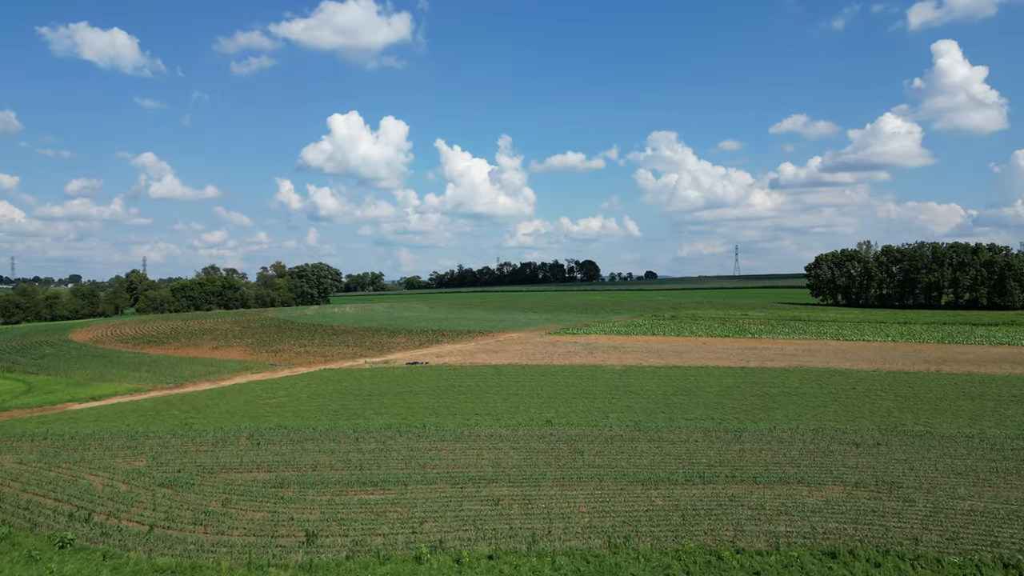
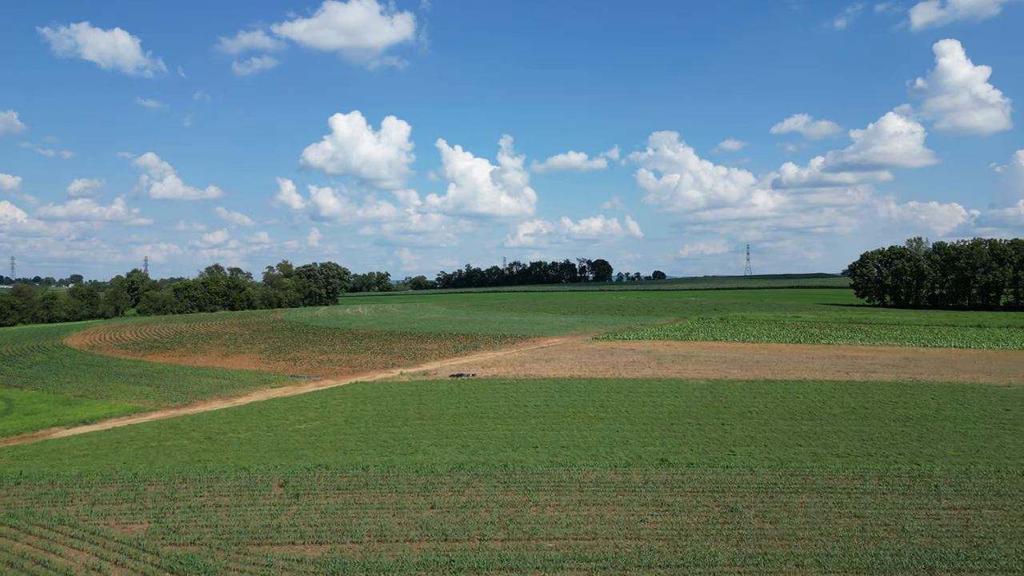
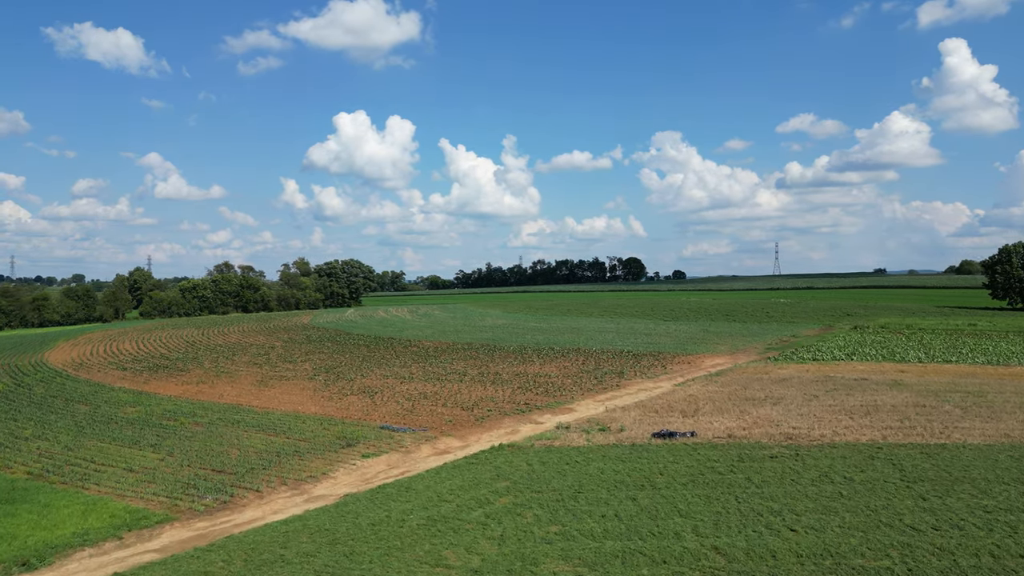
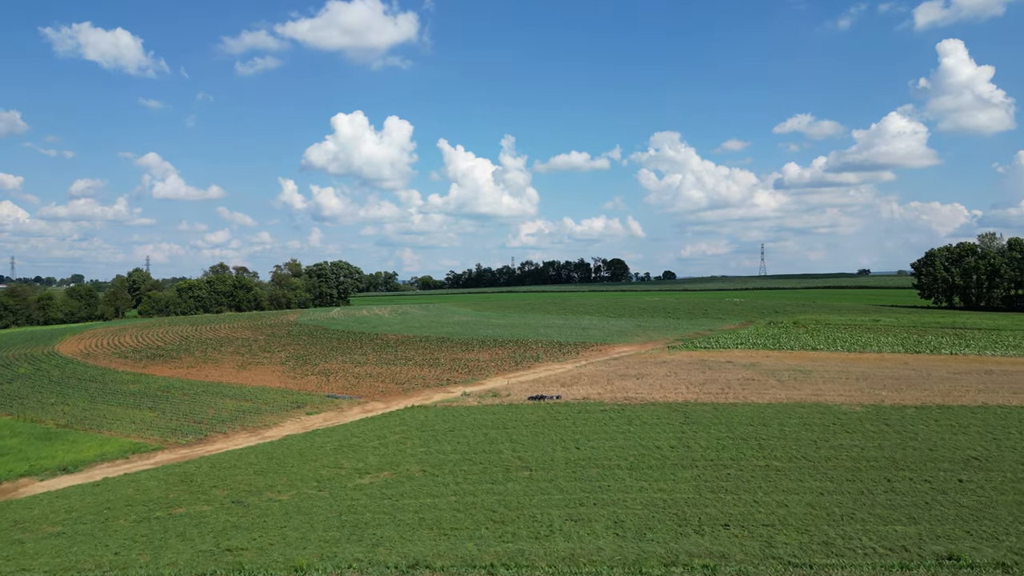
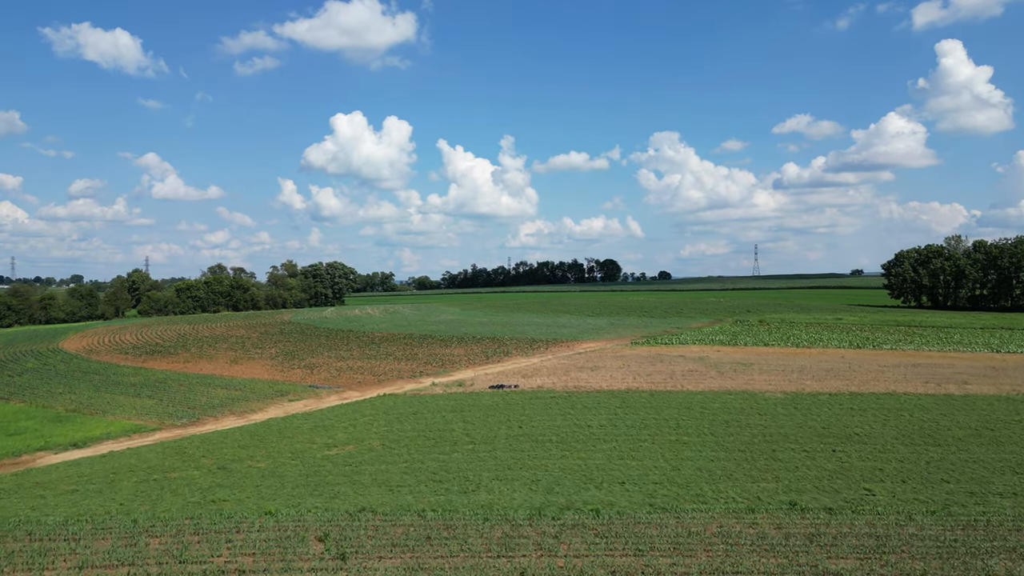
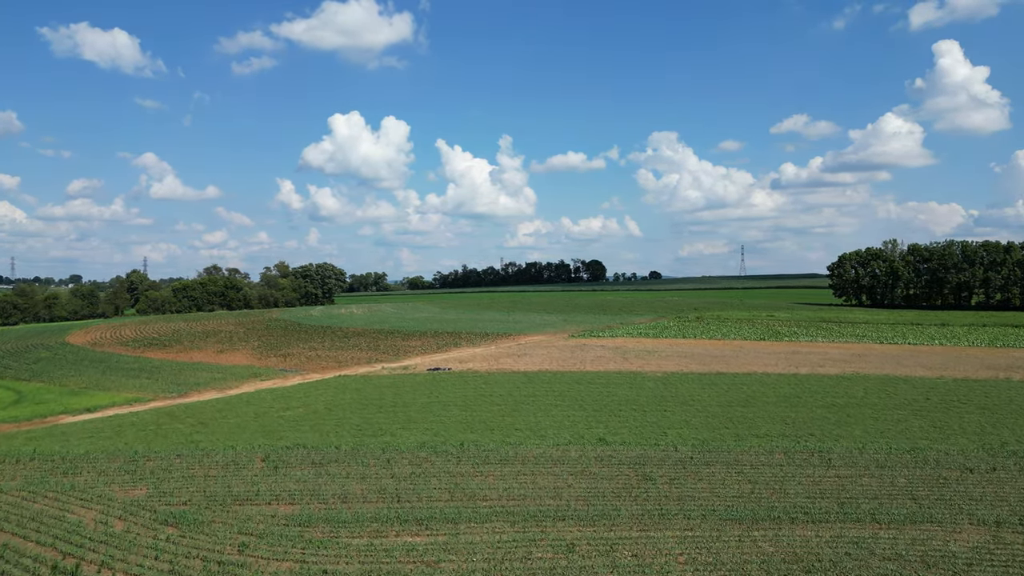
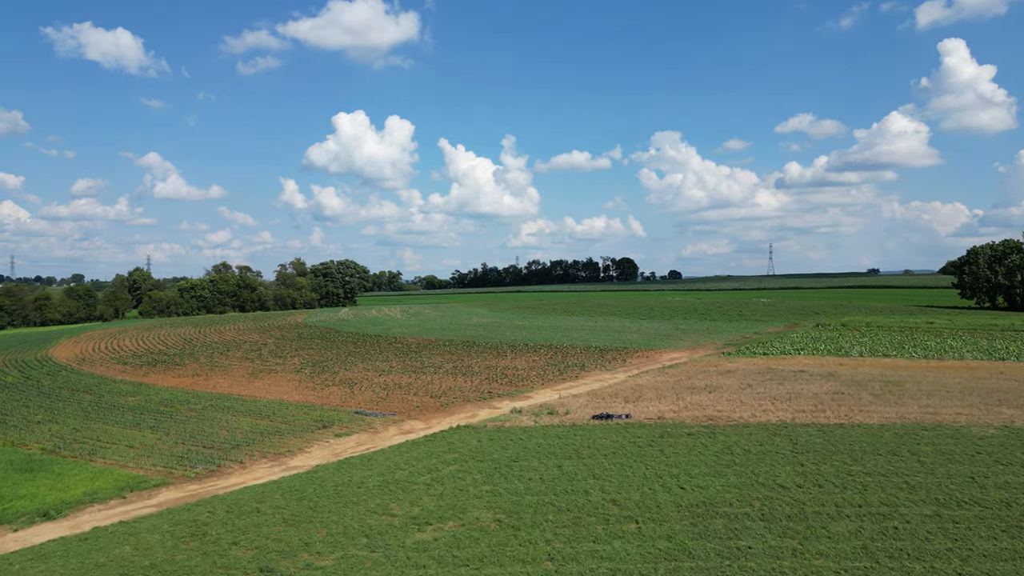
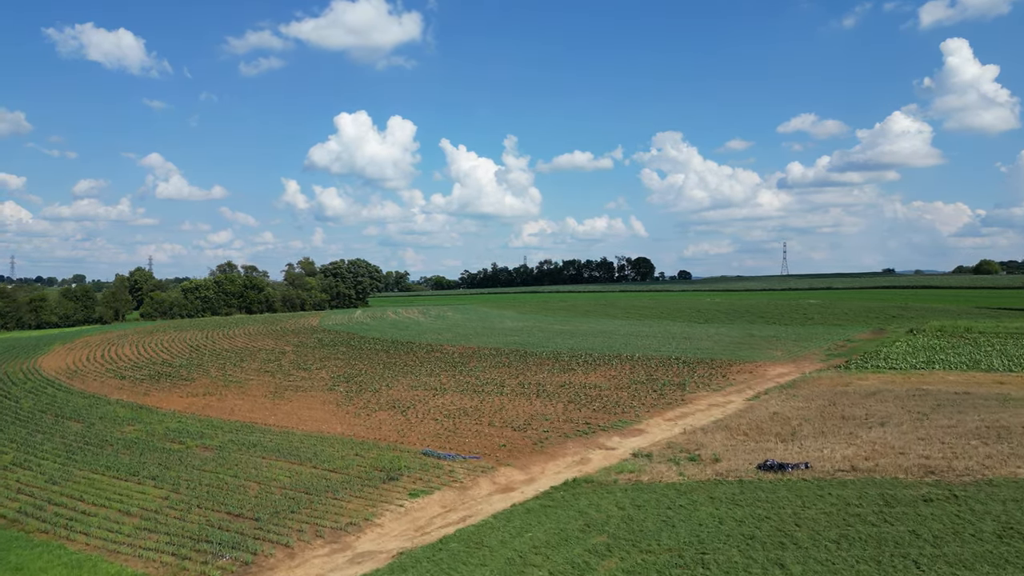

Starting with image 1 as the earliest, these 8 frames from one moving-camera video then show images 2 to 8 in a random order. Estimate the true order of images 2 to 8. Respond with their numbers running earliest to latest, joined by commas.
6, 2, 5, 4, 7, 3, 8
